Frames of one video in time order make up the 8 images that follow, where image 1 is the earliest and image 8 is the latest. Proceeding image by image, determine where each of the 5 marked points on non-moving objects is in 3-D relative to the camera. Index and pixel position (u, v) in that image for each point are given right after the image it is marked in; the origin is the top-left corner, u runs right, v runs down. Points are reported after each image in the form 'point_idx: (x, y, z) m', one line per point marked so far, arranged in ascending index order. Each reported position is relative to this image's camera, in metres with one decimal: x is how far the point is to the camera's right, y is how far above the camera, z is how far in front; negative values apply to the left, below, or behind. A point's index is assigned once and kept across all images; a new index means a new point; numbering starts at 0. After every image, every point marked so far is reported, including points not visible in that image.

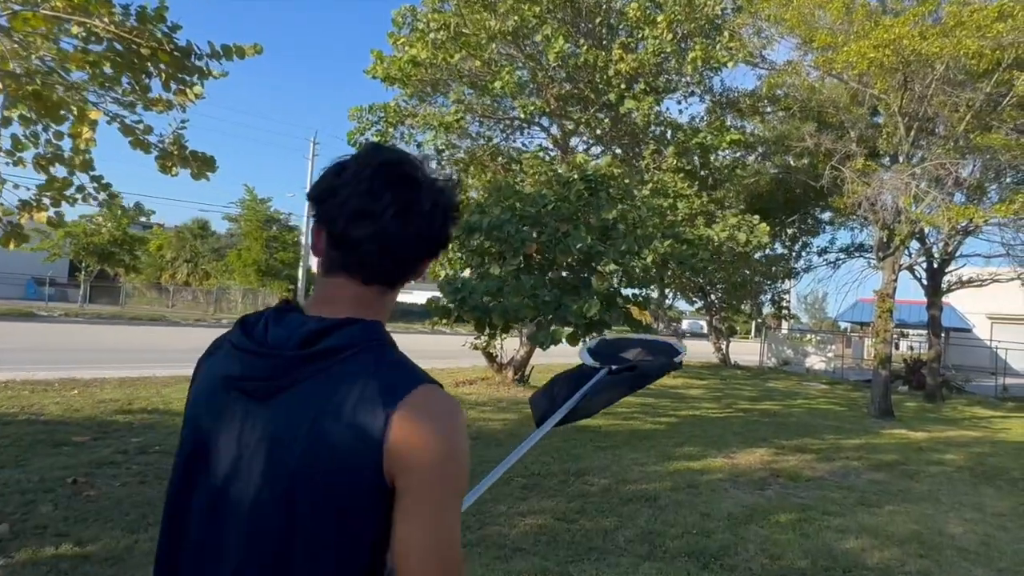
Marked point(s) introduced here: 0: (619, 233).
0: (+1.4, +0.7, +8.5) m
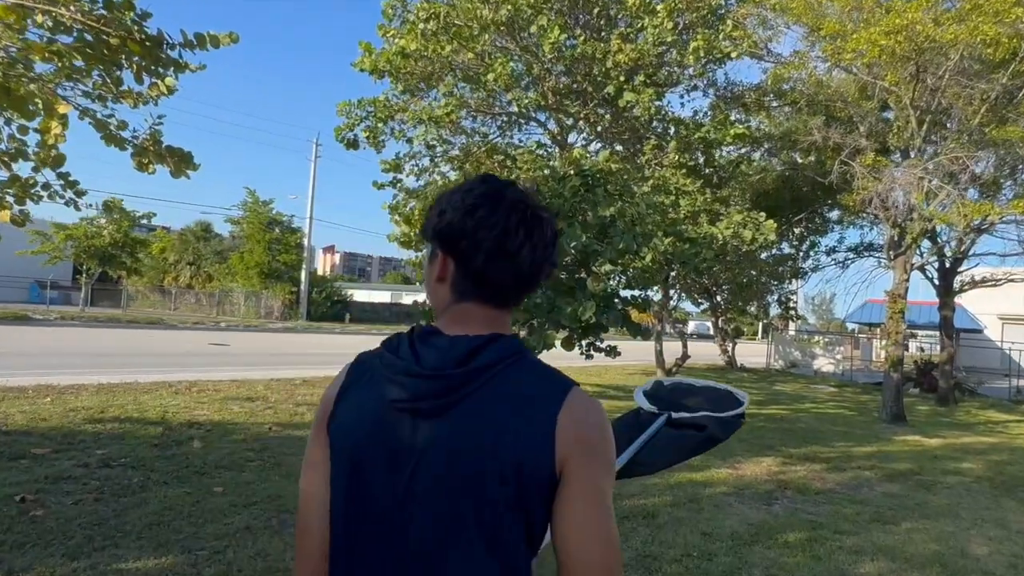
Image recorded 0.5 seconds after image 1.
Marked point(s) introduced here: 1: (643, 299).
0: (+1.2, +0.7, +8.1) m
1: (+1.6, -0.1, +8.4) m
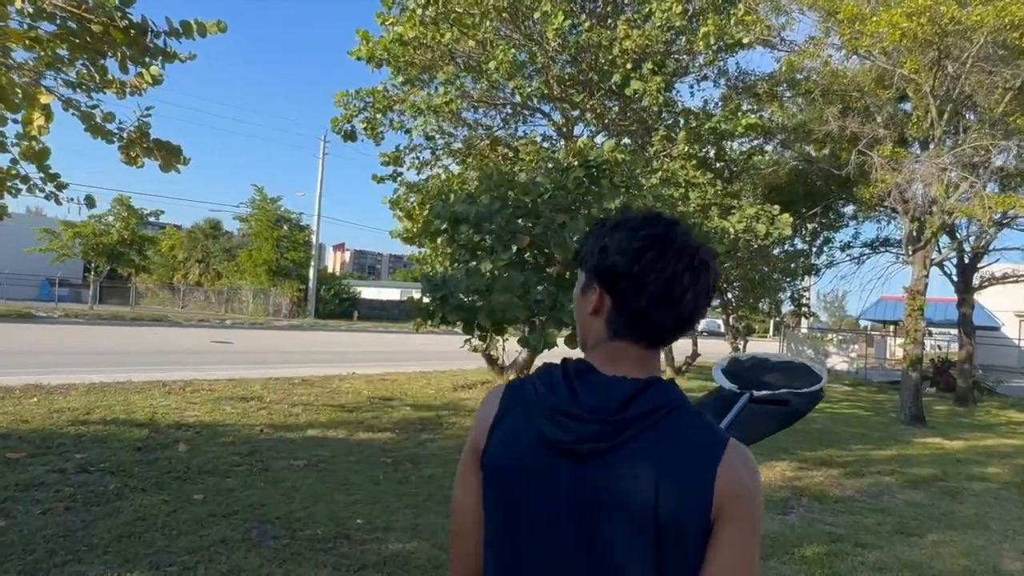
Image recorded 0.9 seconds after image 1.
0: (+1.3, +0.7, +7.7) m
1: (+1.6, -0.1, +8.0) m
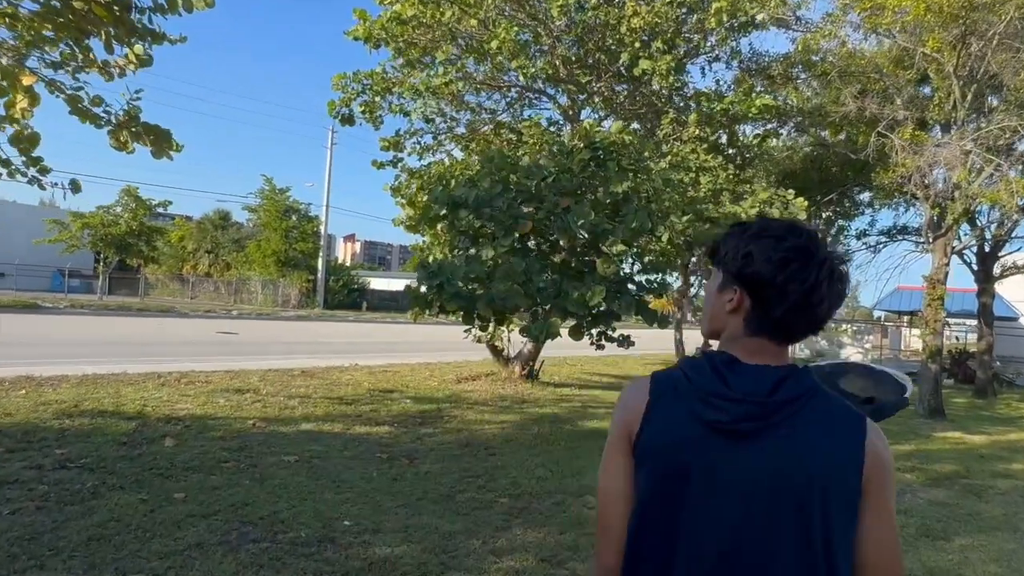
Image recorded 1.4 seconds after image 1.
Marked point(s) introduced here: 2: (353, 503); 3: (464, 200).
0: (+1.3, +0.9, +7.3) m
1: (+1.6, 0.0, +7.6) m
2: (-1.3, -1.7, +5.5) m
3: (-0.5, +0.9, +6.9) m
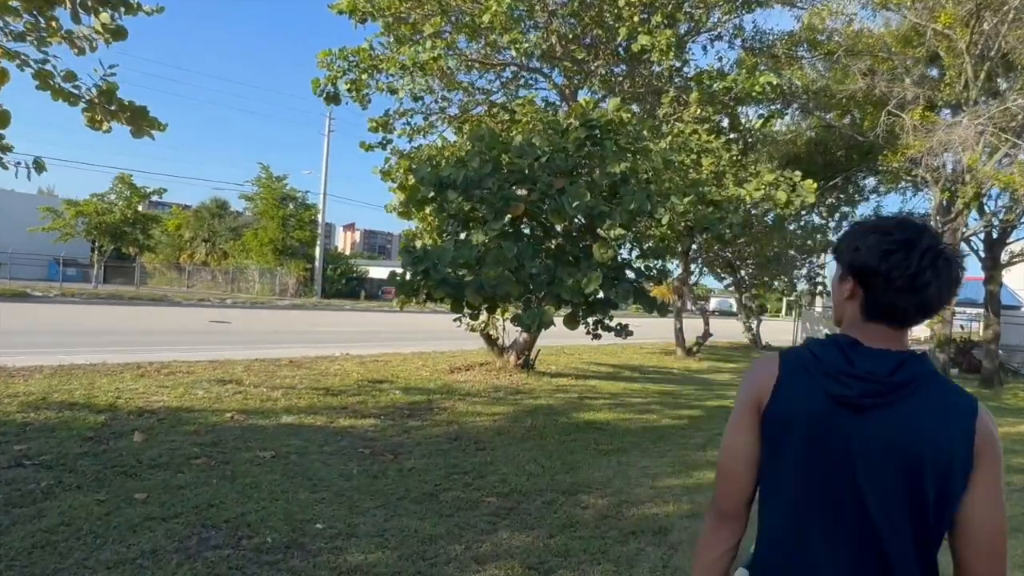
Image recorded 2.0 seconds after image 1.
0: (+1.2, +1.0, +6.9) m
1: (+1.5, +0.2, +7.2) m
2: (-1.4, -1.6, +5.1) m
3: (-0.6, +1.0, +6.5) m
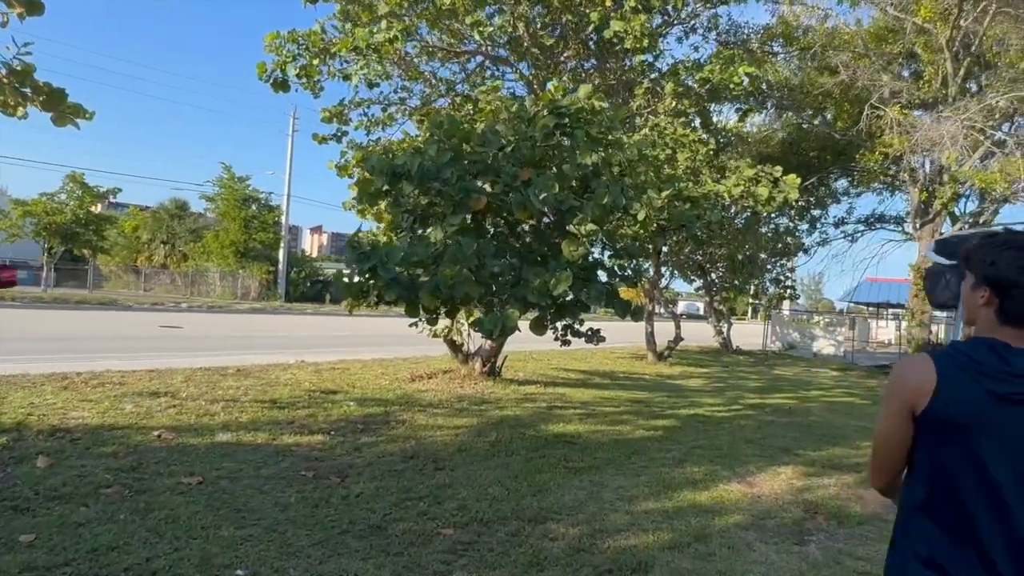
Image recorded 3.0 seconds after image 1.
0: (+0.8, +1.0, +6.3) m
1: (+1.2, +0.2, +6.6) m
2: (-1.6, -1.6, +4.4) m
3: (-0.9, +1.0, +5.8) m
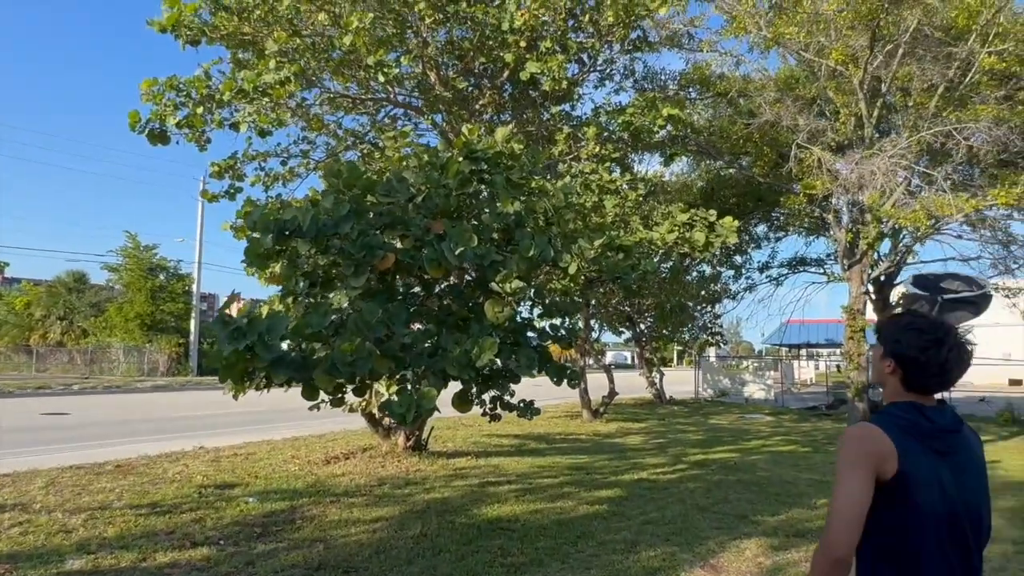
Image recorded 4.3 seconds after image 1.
0: (+0.1, +0.5, +5.5) m
1: (+0.5, -0.4, +5.8) m
2: (-2.0, -2.0, +3.2) m
3: (-1.5, +0.4, +4.9) m
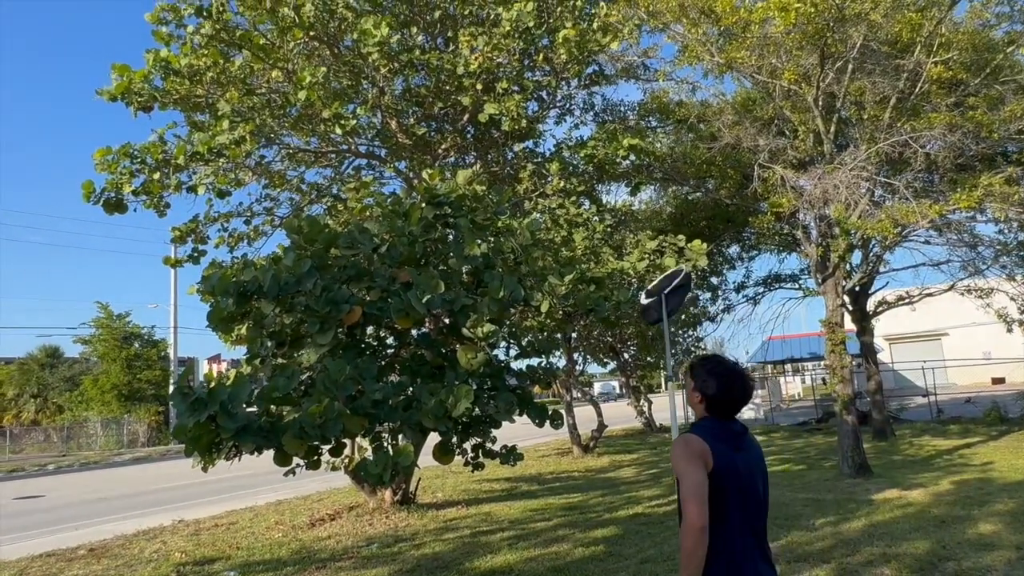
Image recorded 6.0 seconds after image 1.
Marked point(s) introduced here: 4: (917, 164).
0: (-0.1, +0.1, +5.4) m
1: (+0.3, -0.7, +5.7) m
2: (-2.0, -2.4, +2.9) m
3: (-1.8, 0.0, +4.7) m
4: (+6.6, +2.0, +11.3) m
